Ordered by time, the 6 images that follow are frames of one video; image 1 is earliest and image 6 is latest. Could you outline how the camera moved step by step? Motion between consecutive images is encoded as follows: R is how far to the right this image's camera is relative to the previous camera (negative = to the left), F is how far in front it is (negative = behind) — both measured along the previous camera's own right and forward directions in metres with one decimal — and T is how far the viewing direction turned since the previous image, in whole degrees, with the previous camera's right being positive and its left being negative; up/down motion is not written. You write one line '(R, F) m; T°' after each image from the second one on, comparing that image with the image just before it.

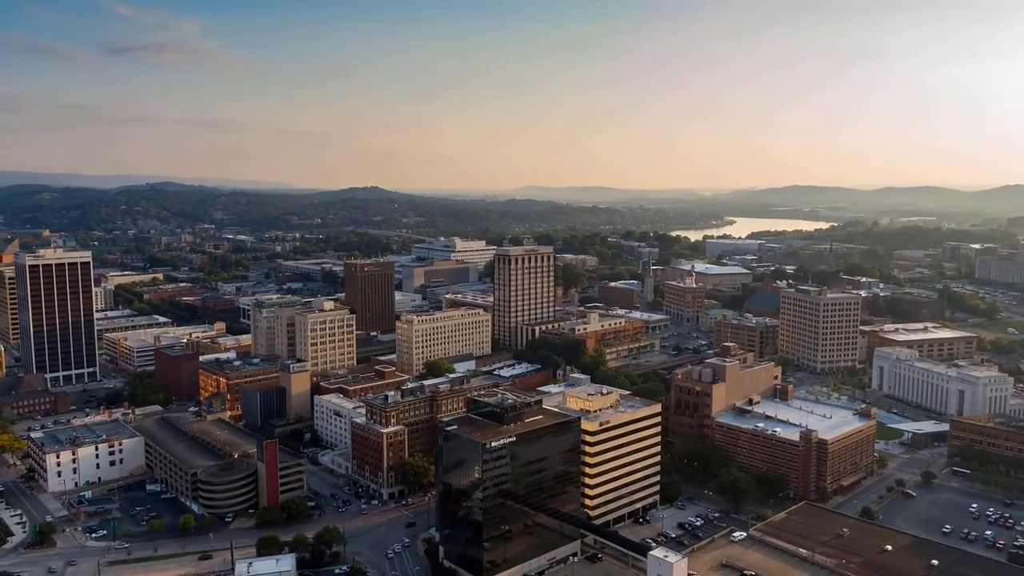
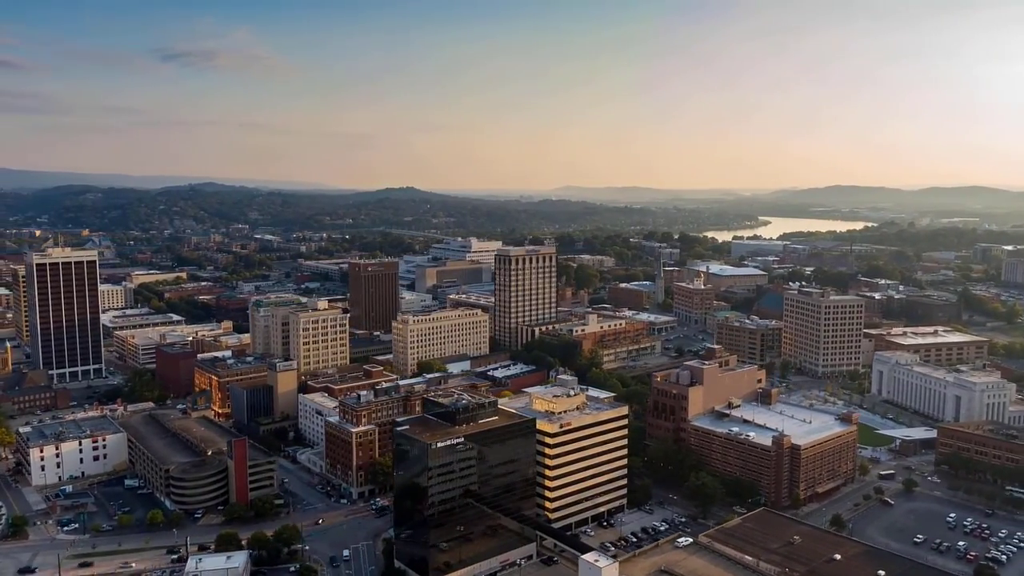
(+3.7, +0.2) m; -3°
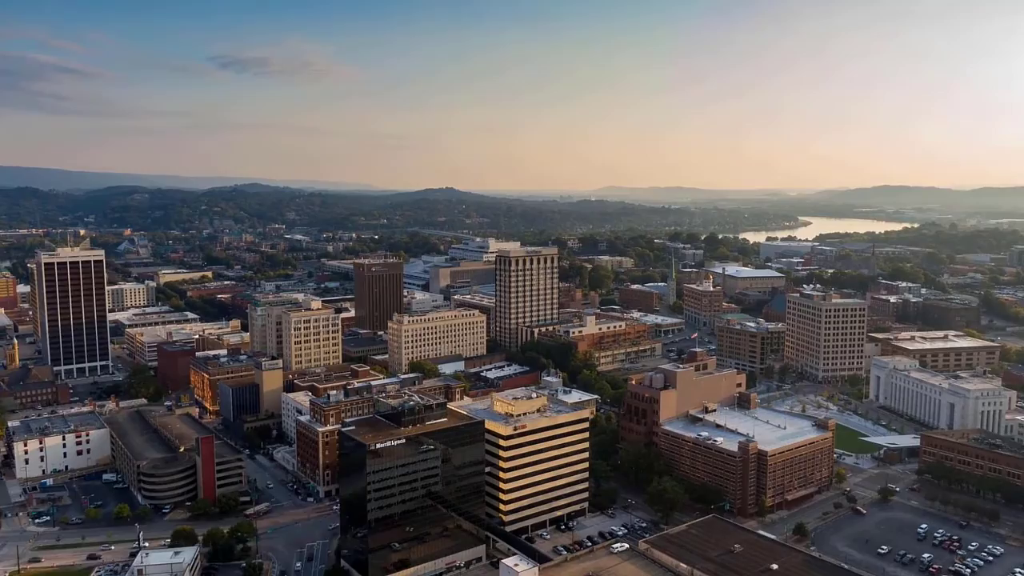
(+4.1, +0.2) m; -3°
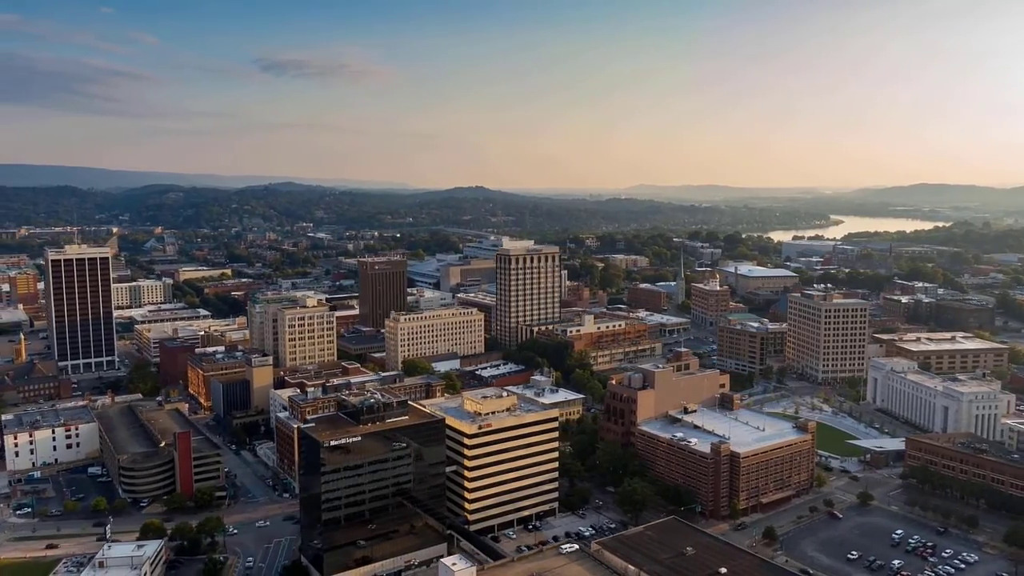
(+3.2, +0.2) m; -2°
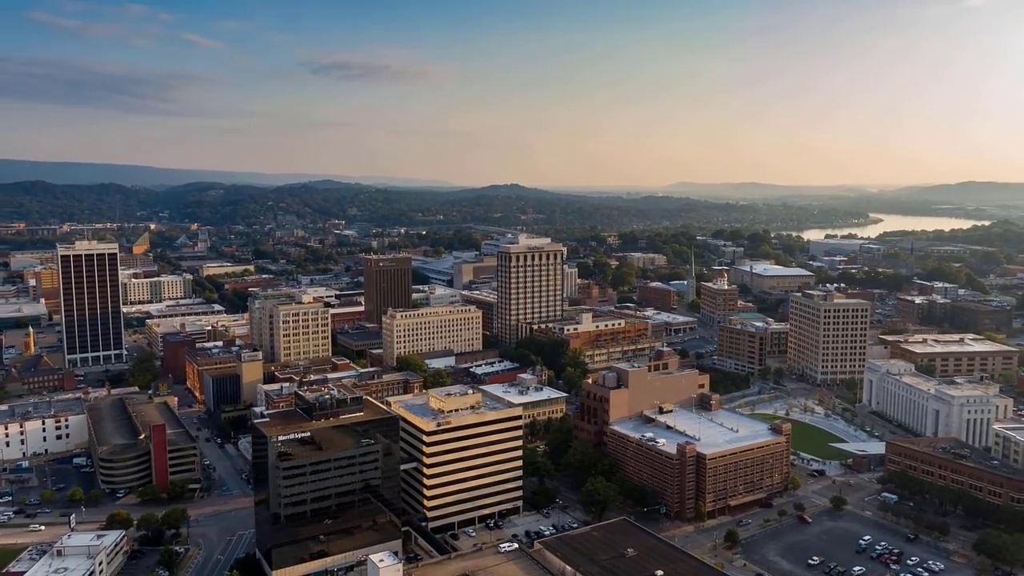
(+3.7, +0.2) m; -3°
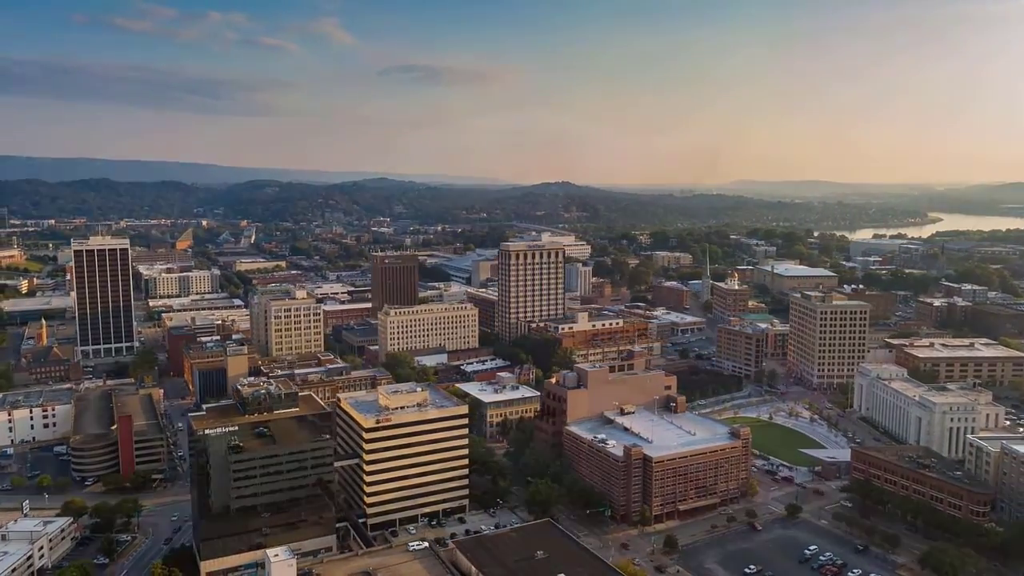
(+5.4, +0.4) m; -4°
